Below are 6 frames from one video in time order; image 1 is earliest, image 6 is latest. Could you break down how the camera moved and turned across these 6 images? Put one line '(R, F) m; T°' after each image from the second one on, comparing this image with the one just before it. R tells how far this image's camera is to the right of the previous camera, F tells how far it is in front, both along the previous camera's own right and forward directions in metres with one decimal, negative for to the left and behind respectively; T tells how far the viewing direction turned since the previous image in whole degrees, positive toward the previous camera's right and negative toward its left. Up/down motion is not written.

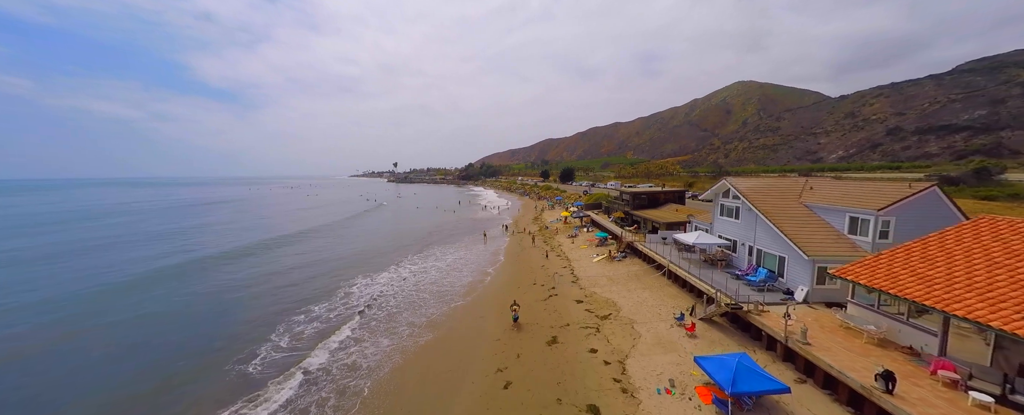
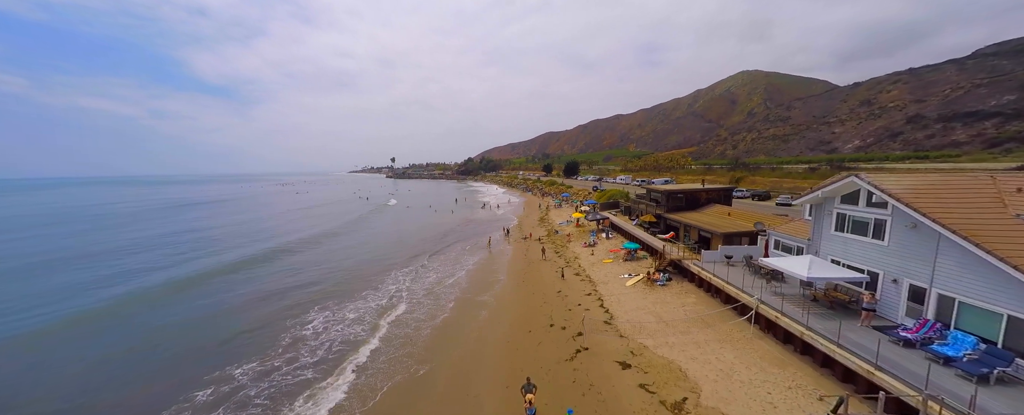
(-0.3, +5.7) m; 0°
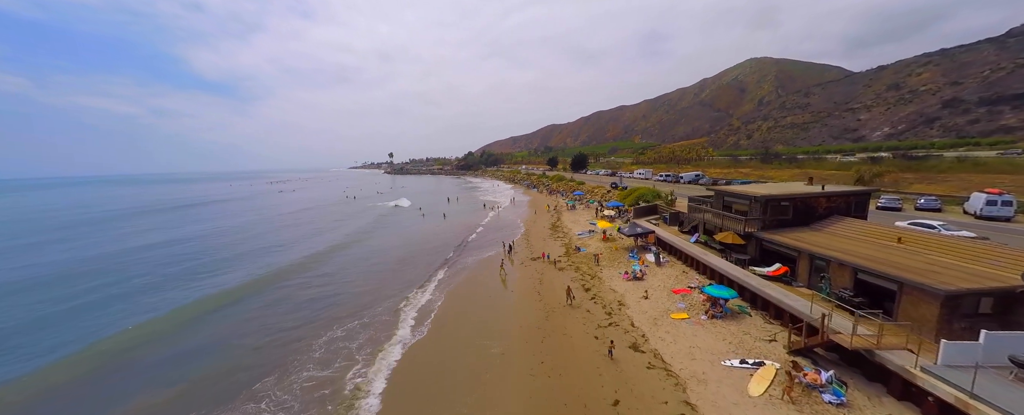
(-0.3, +8.4) m; 0°
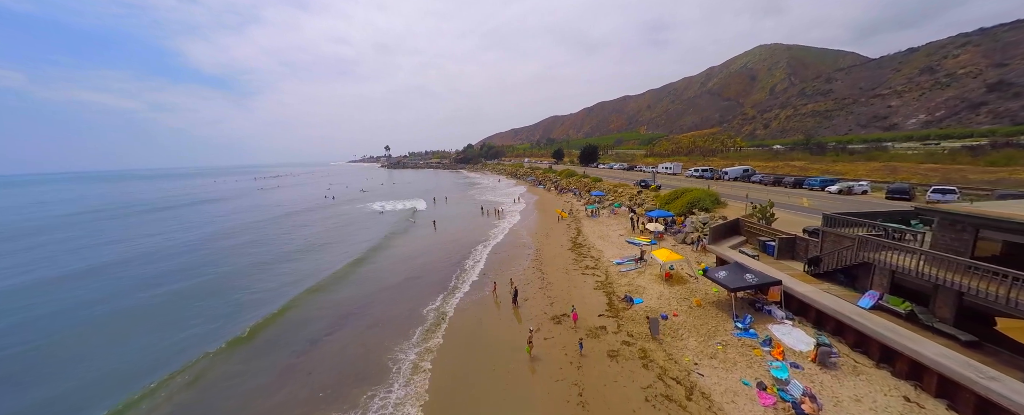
(-0.3, +9.3) m; 0°
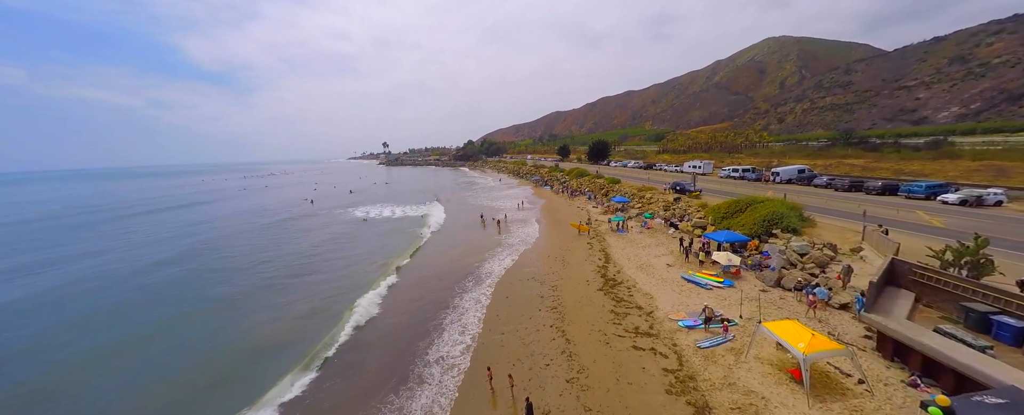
(-0.3, +7.0) m; 0°
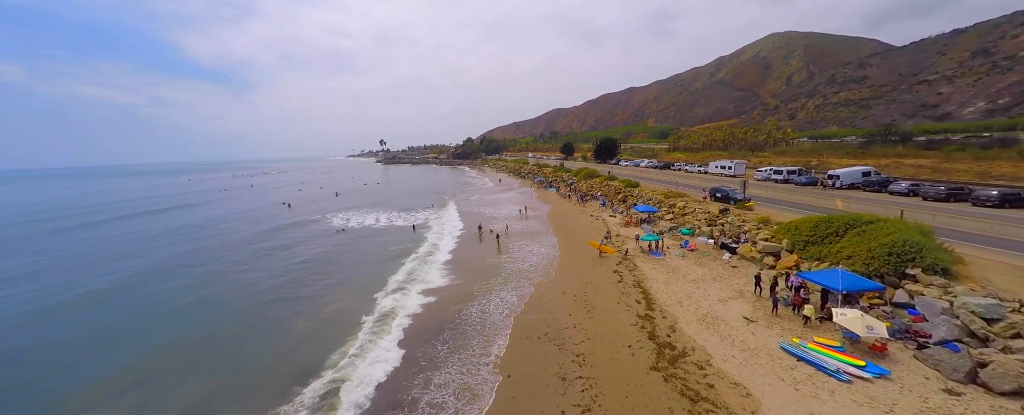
(-0.2, +5.7) m; 0°
